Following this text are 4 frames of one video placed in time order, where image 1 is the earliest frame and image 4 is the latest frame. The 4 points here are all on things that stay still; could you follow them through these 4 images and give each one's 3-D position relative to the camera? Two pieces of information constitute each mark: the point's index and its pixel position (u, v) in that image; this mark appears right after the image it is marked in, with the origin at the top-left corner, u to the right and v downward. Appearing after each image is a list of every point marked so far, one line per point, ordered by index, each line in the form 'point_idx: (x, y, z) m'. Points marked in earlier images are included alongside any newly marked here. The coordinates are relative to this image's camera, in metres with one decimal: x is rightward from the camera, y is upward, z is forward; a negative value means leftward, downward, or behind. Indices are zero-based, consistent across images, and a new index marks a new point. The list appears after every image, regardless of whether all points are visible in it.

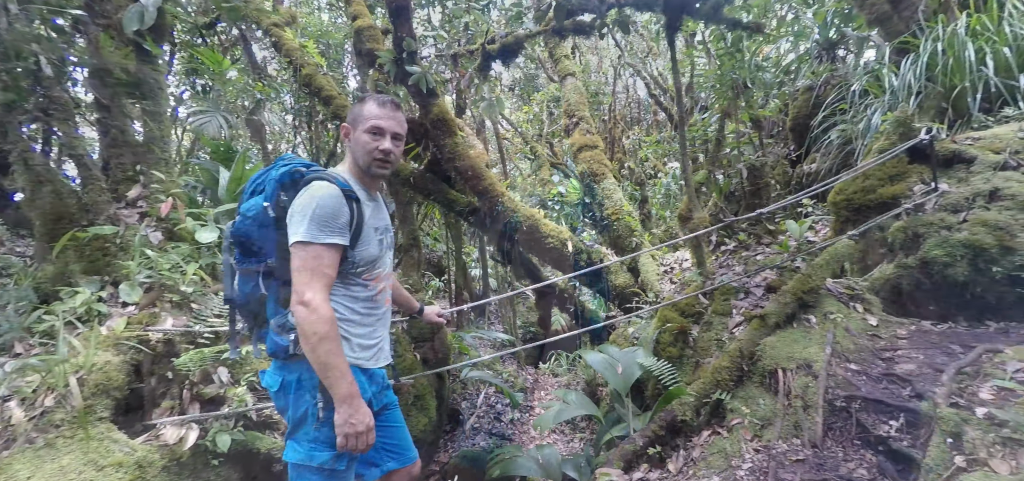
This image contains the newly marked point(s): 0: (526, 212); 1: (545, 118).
0: (+0.1, +0.3, +5.1) m
1: (+0.7, +2.5, +10.1) m
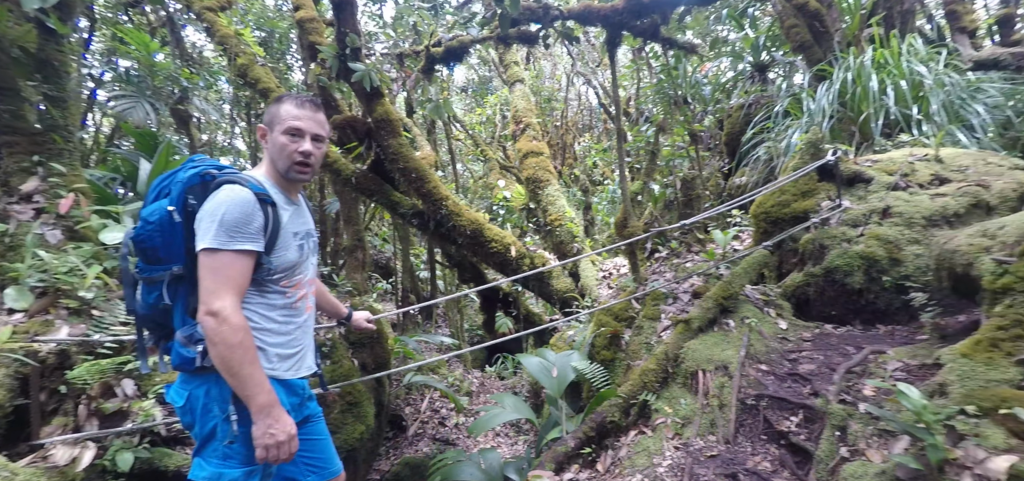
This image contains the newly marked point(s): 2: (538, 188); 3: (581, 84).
0: (-0.4, +0.2, +5.2) m
1: (-0.4, +2.4, +10.2) m
2: (+0.3, +0.6, +5.6) m
3: (+1.8, +4.1, +13.2) m
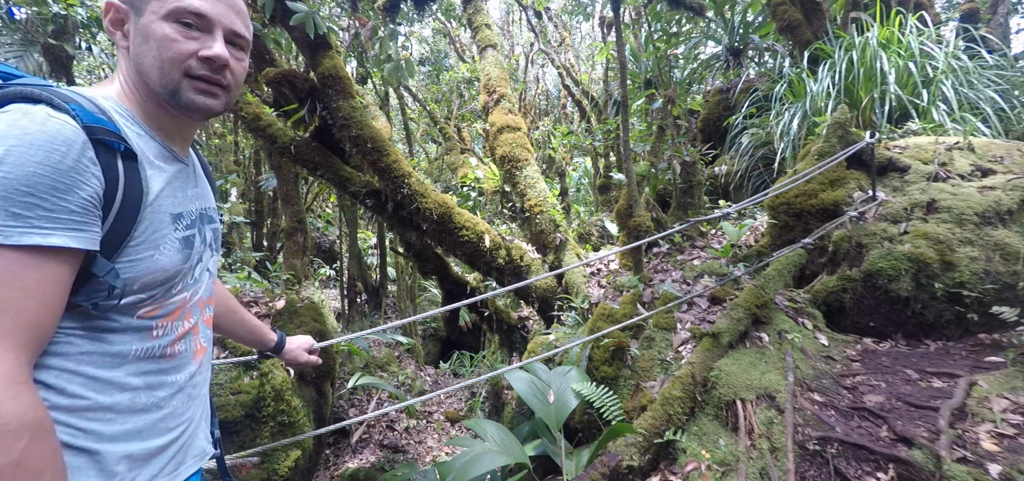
0: (-0.7, +0.3, +4.4) m
1: (-1.1, +2.7, +9.4) m
2: (0.0, +0.7, +4.9) m
3: (+0.8, +4.4, +12.5) m
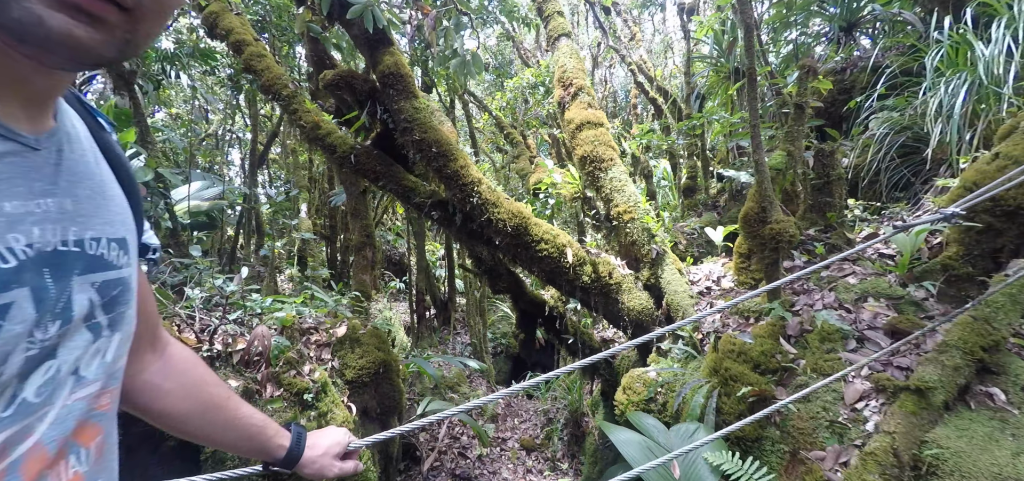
0: (0.0, +0.2, +3.8) m
1: (+0.2, +2.5, +8.8) m
2: (+0.7, +0.6, +4.2) m
3: (+2.4, +4.2, +11.7) m
